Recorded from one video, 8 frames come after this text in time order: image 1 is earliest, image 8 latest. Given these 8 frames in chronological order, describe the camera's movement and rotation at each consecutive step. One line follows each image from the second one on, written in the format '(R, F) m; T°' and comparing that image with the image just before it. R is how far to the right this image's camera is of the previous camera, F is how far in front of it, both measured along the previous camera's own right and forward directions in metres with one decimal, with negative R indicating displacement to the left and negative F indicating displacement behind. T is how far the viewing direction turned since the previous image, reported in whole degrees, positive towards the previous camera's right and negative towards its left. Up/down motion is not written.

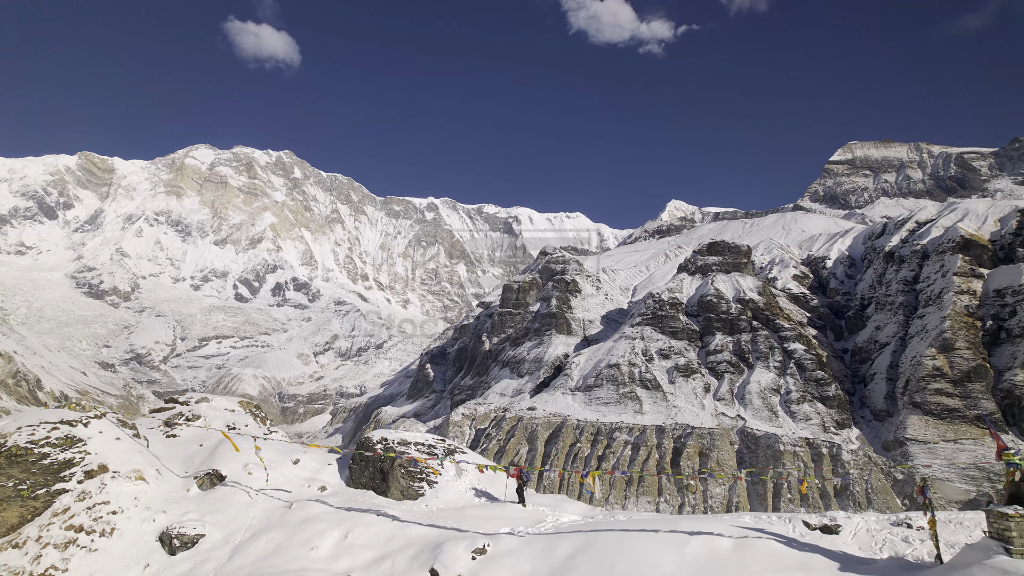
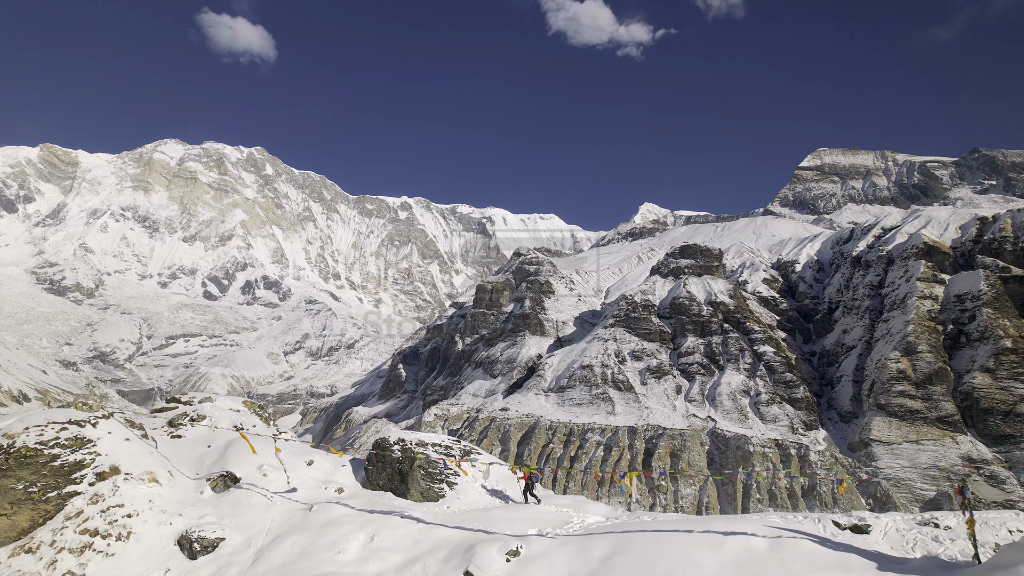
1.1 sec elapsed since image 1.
(-0.7, +0.1) m; +2°
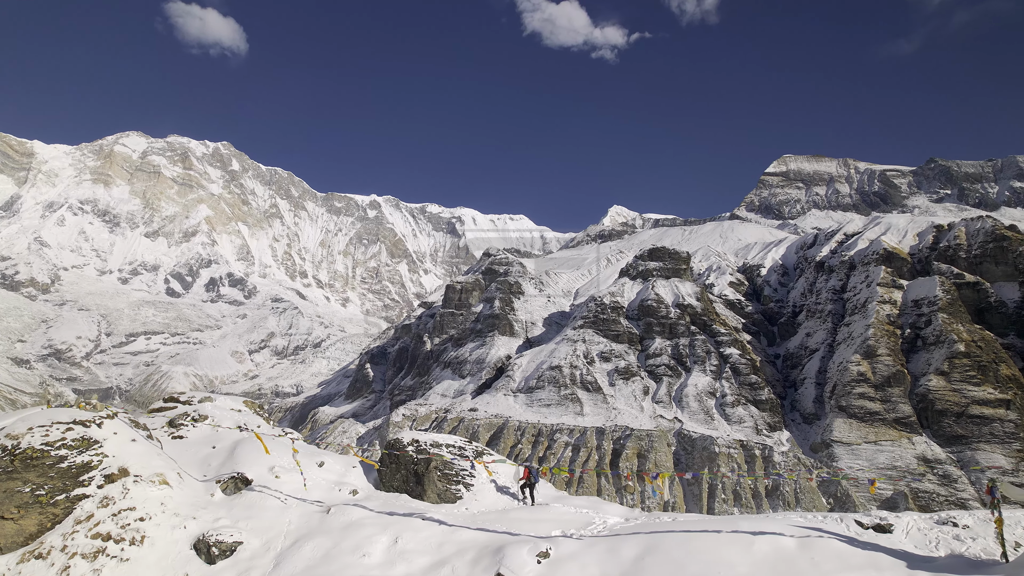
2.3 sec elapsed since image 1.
(-0.7, +0.1) m; +3°
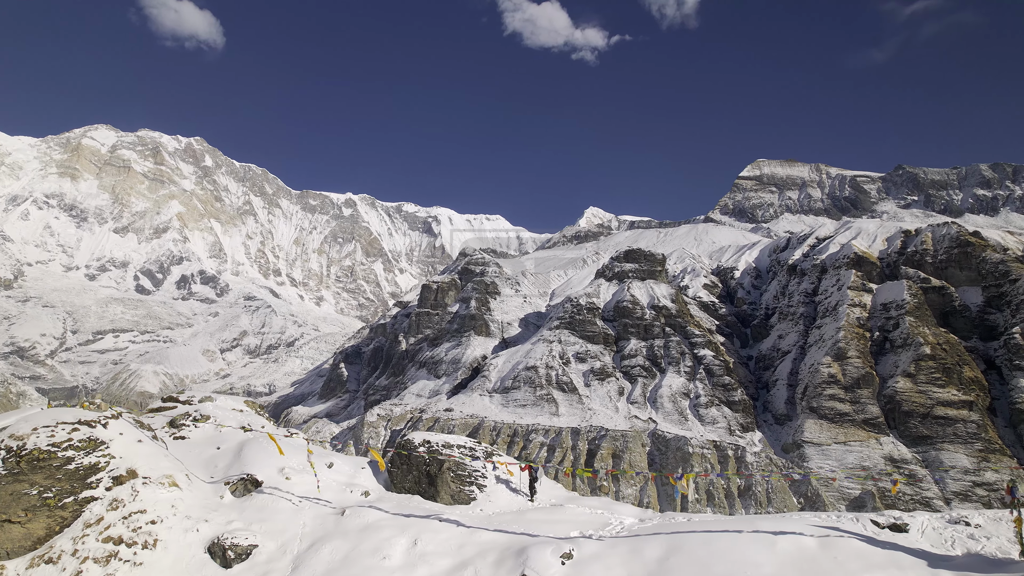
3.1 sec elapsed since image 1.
(-0.6, 0.0) m; +2°
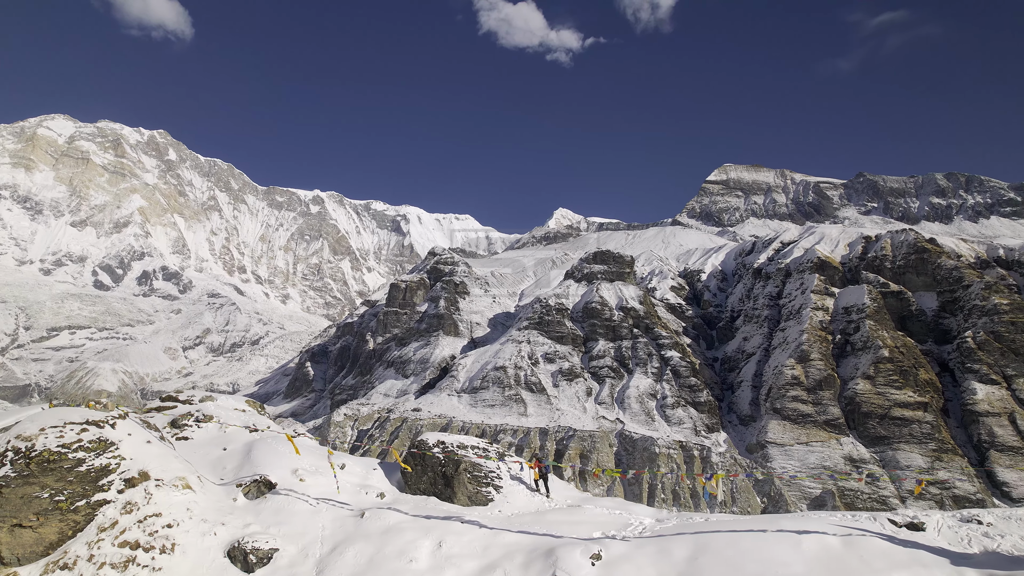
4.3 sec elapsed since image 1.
(-0.7, +0.1) m; +3°
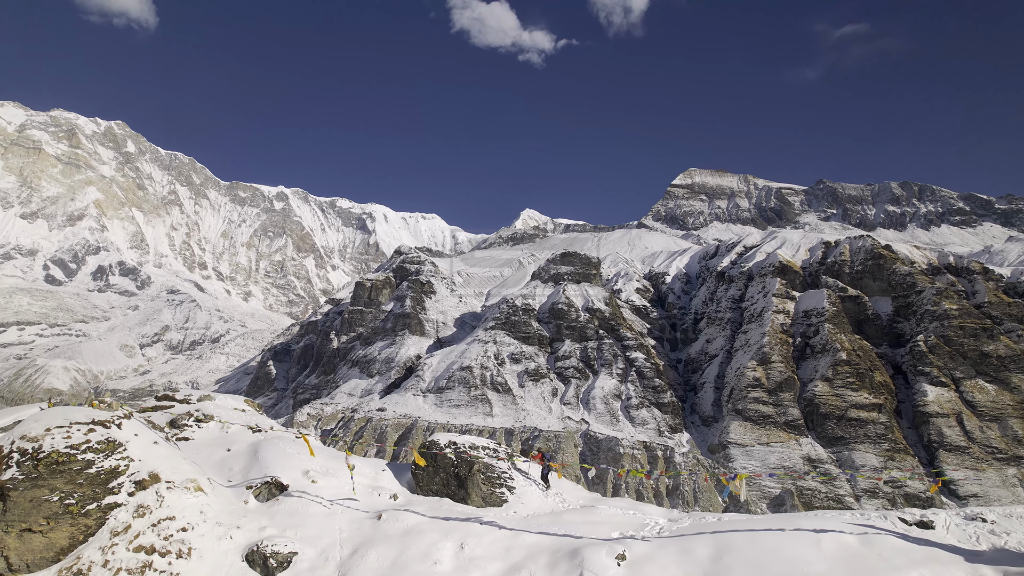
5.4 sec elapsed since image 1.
(-0.7, +0.1) m; +3°
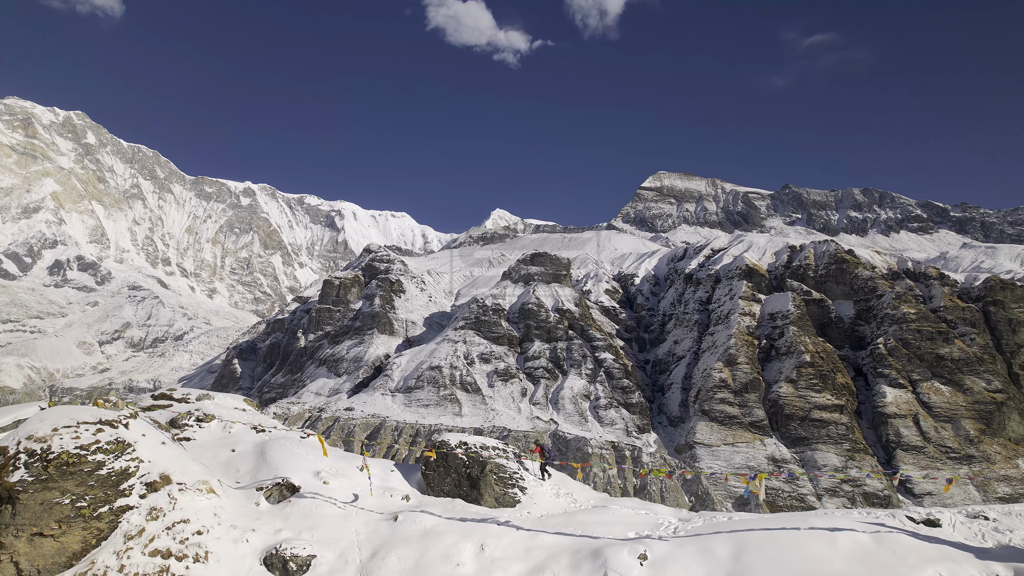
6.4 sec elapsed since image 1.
(-0.6, +0.1) m; +3°
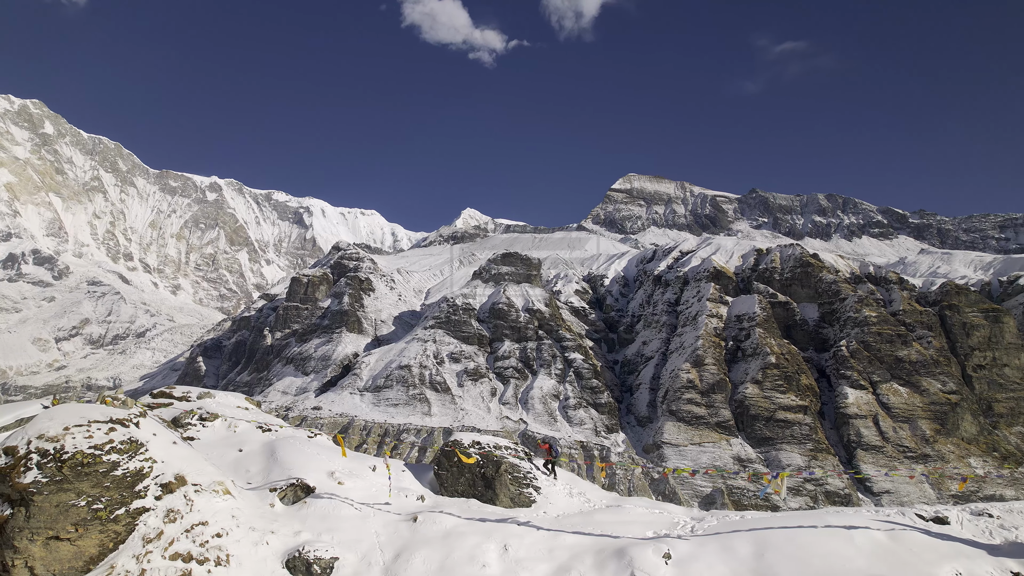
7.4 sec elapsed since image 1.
(-0.7, +0.1) m; +3°
